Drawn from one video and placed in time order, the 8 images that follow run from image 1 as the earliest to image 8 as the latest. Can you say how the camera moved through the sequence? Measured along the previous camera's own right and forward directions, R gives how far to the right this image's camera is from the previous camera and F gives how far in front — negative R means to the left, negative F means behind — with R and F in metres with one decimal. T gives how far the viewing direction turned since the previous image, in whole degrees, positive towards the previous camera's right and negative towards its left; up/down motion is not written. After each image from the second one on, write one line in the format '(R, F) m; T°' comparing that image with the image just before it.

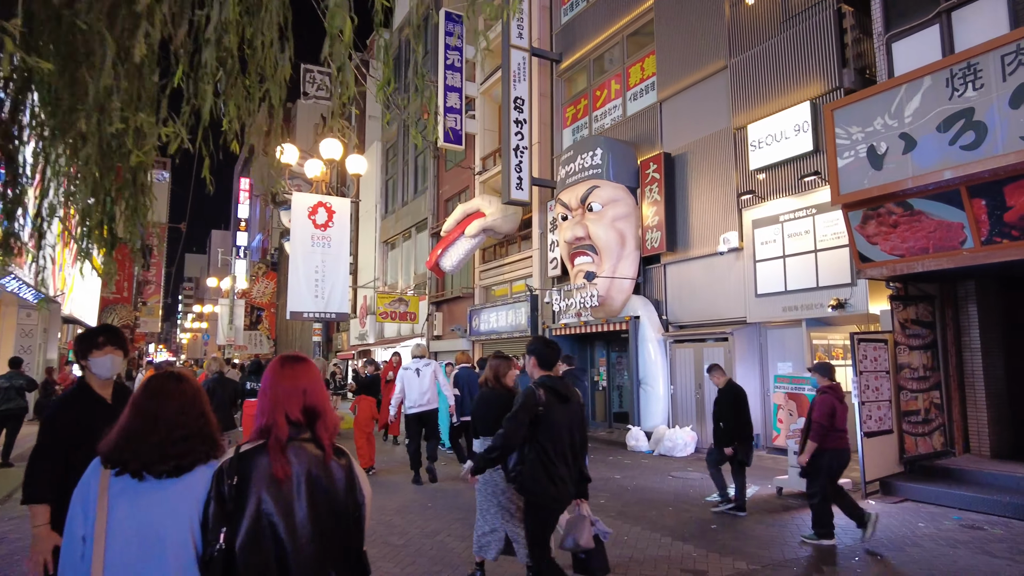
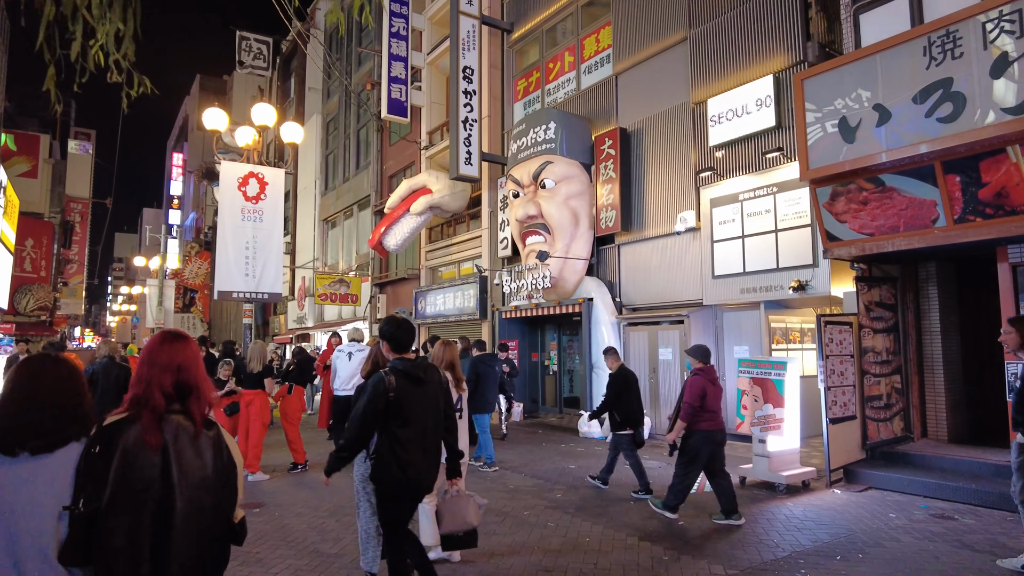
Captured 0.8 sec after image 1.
(0.0, +0.6) m; +5°
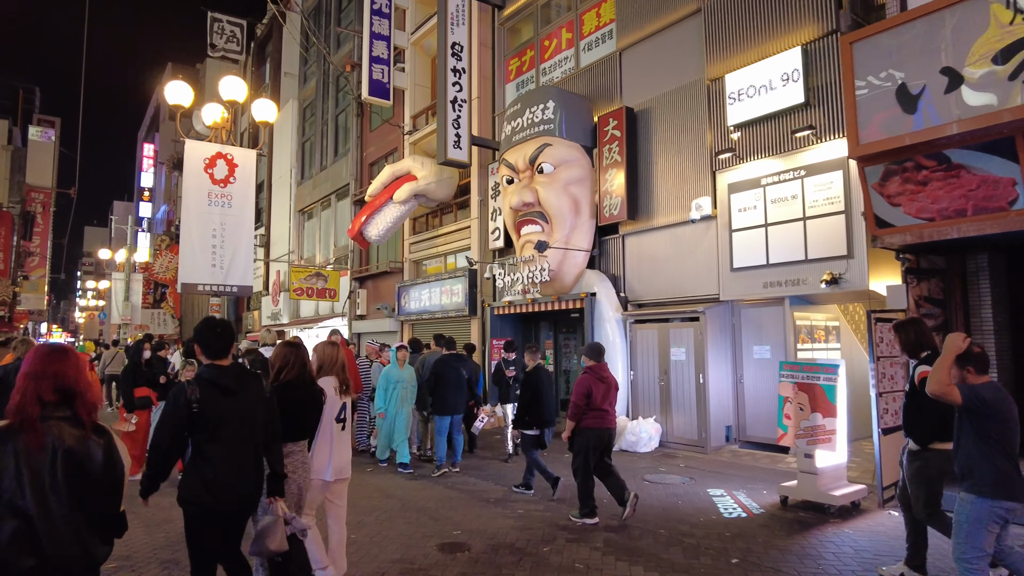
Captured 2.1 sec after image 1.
(-0.3, +1.0) m; +2°
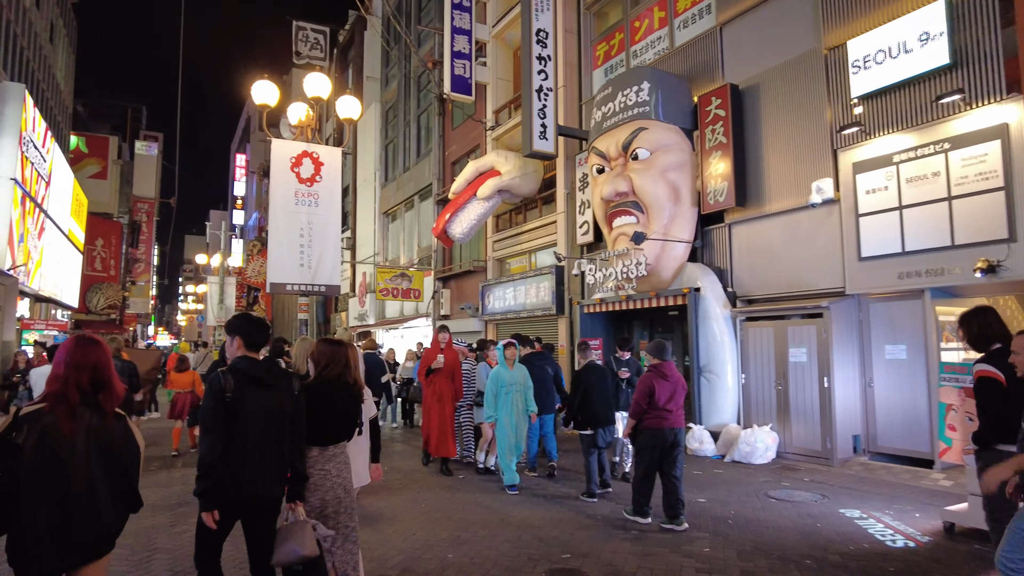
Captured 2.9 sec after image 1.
(-0.2, +0.6) m; -7°
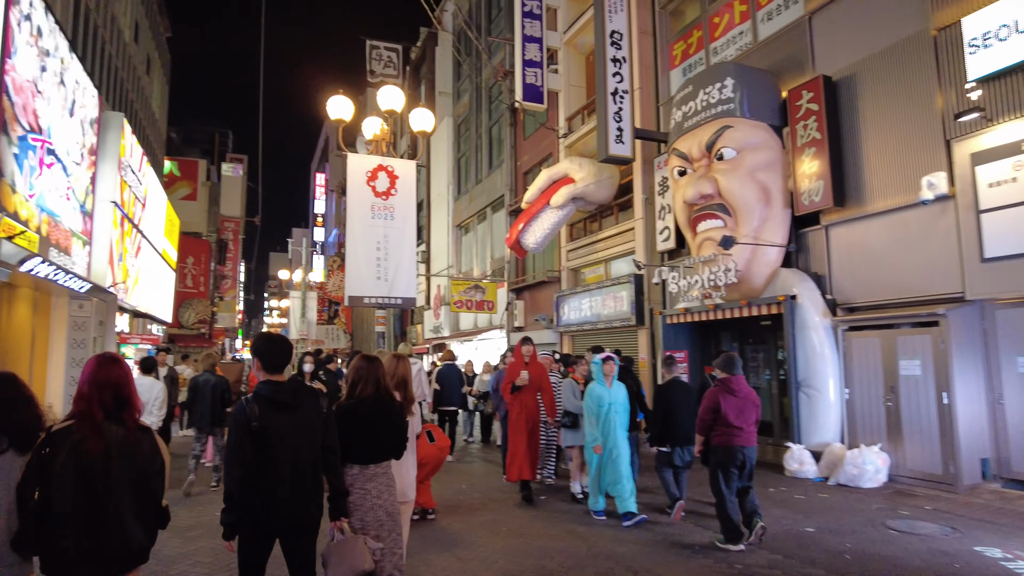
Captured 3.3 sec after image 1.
(-0.1, +0.3) m; -6°
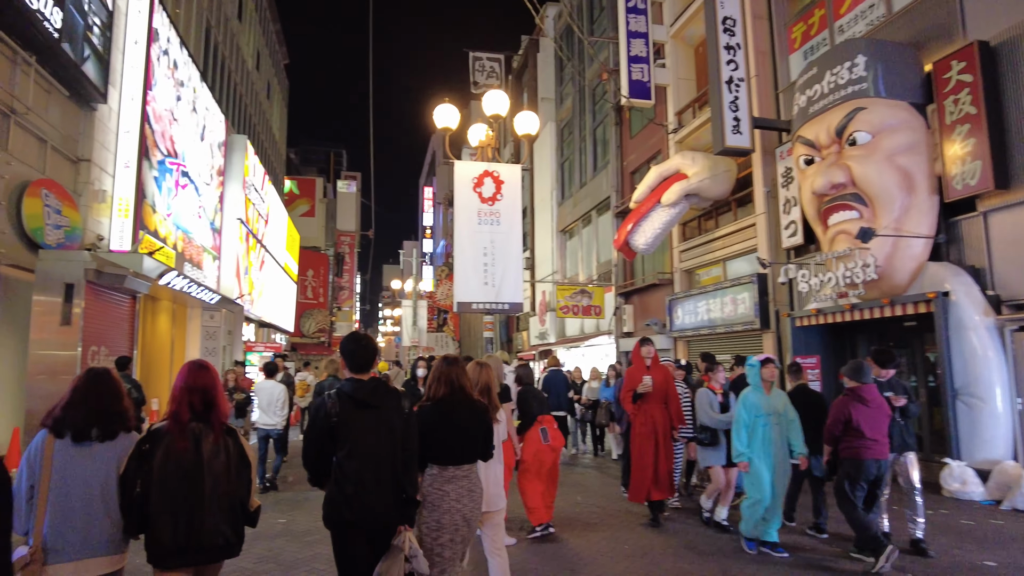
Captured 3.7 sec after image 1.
(-0.1, +0.3) m; -9°
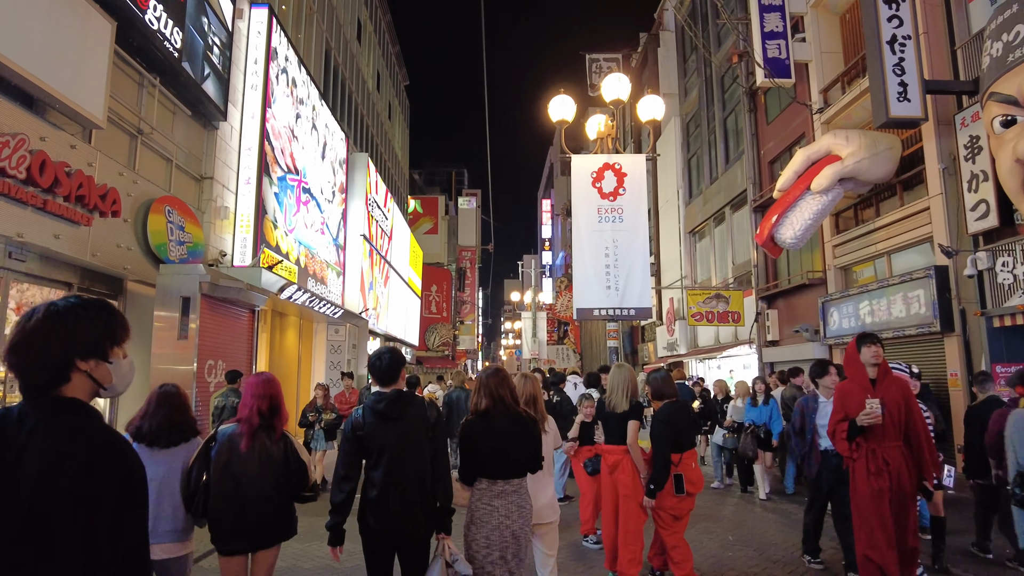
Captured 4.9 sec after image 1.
(-0.1, +1.1) m; -11°
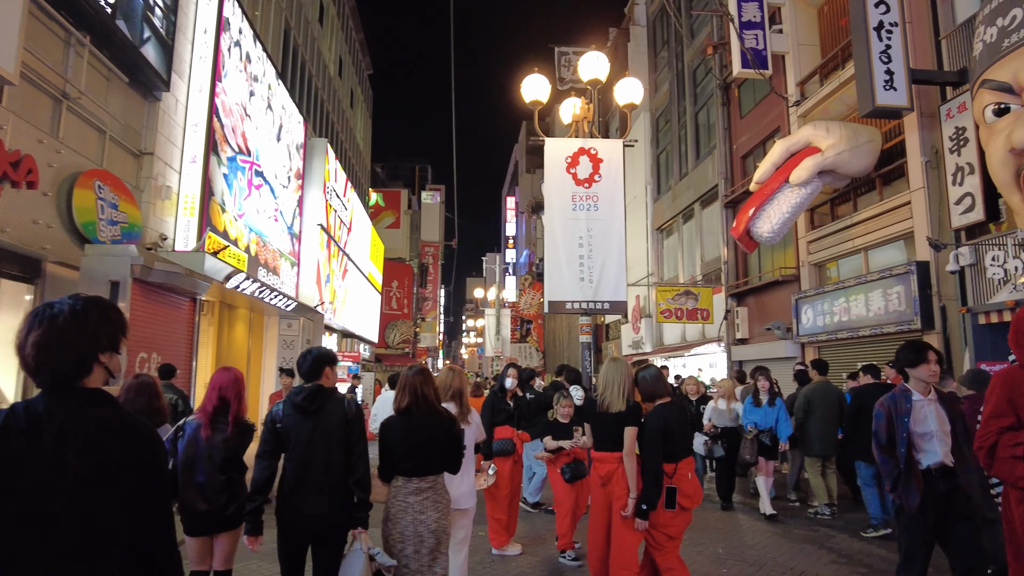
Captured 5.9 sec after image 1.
(-0.1, +0.8) m; +3°
